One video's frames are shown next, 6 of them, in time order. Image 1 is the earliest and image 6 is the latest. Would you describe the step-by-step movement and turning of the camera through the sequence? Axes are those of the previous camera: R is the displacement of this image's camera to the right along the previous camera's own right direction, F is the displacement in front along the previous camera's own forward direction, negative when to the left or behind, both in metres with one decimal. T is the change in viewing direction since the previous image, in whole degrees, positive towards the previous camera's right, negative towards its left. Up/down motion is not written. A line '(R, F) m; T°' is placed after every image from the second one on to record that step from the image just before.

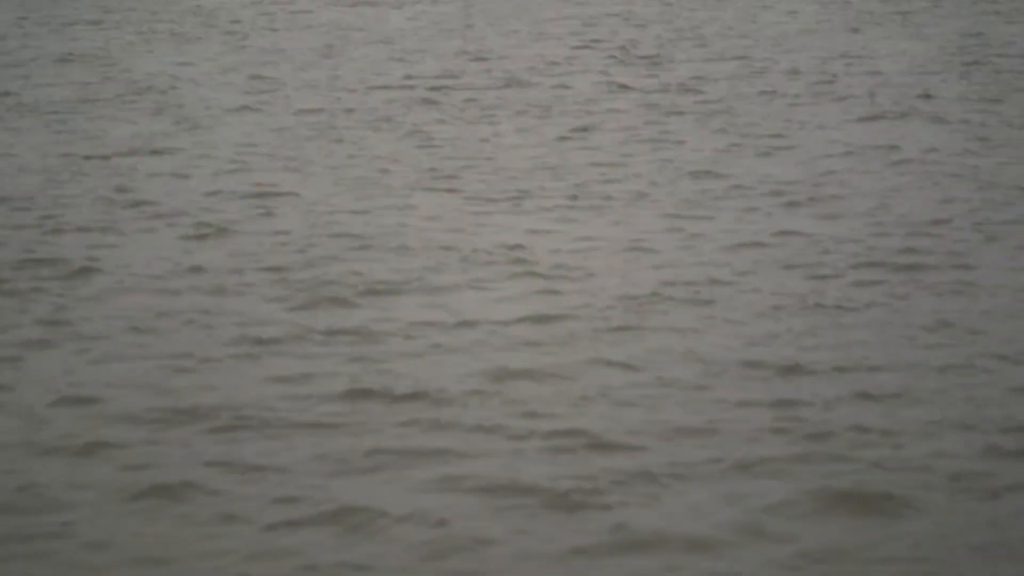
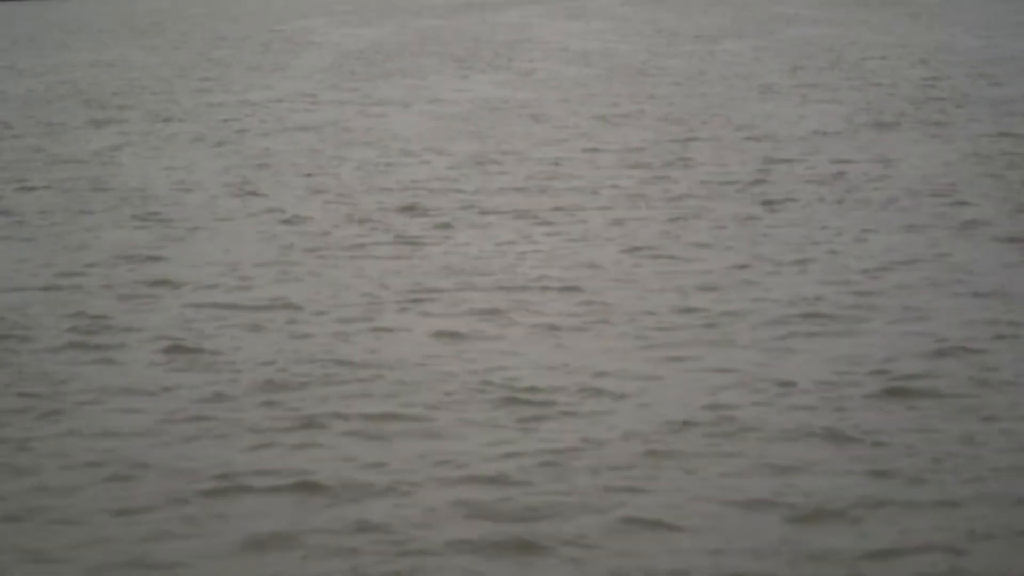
(0.0, +0.4) m; 0°
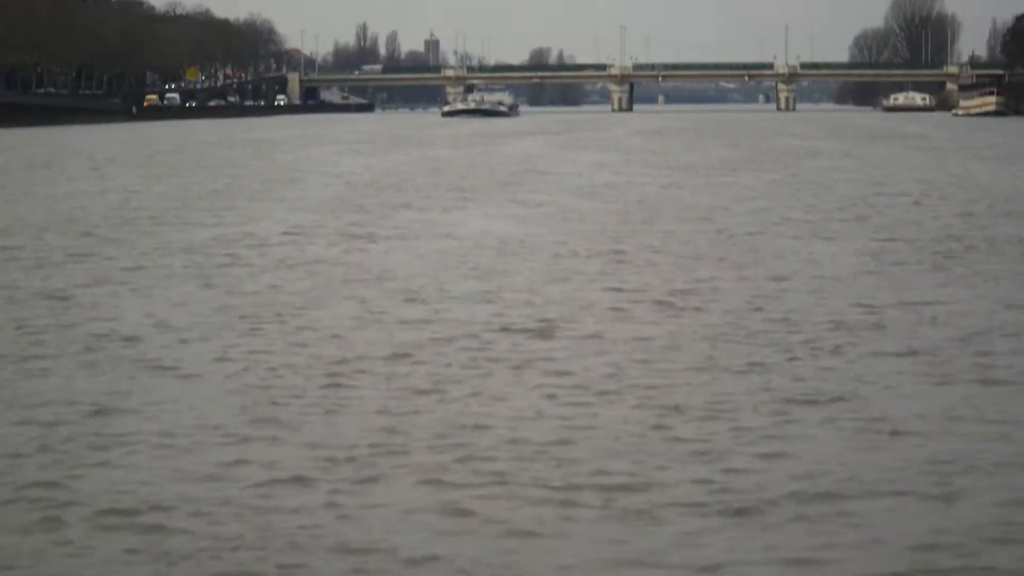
(0.0, +0.7) m; 0°
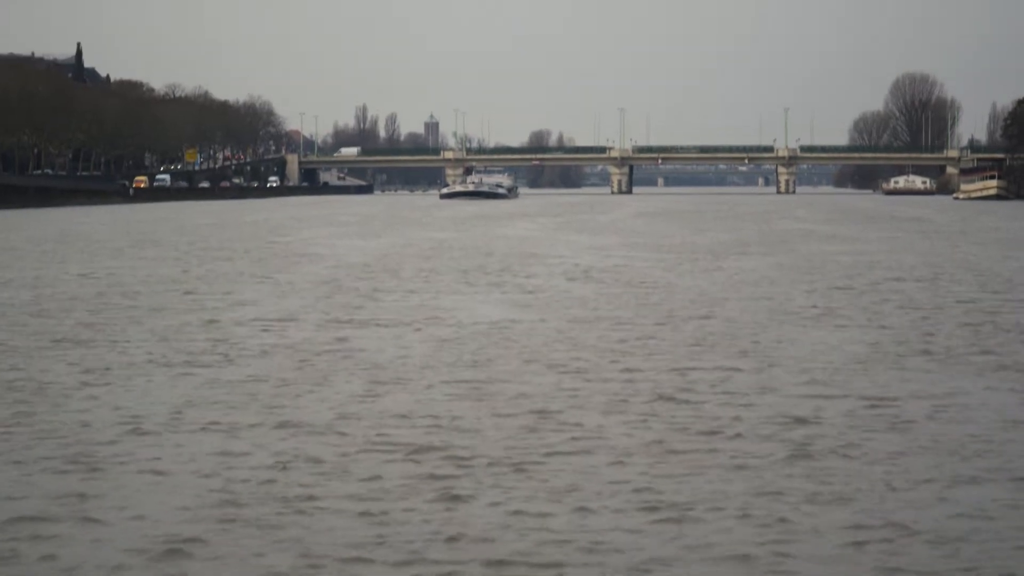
(0.0, +0.5) m; 0°
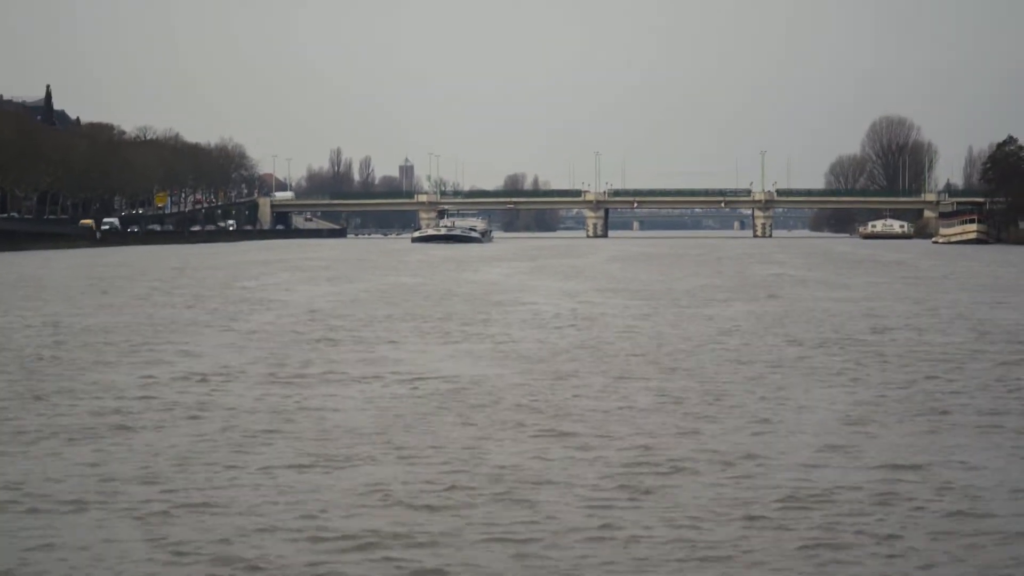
(0.0, +1.1) m; +1°
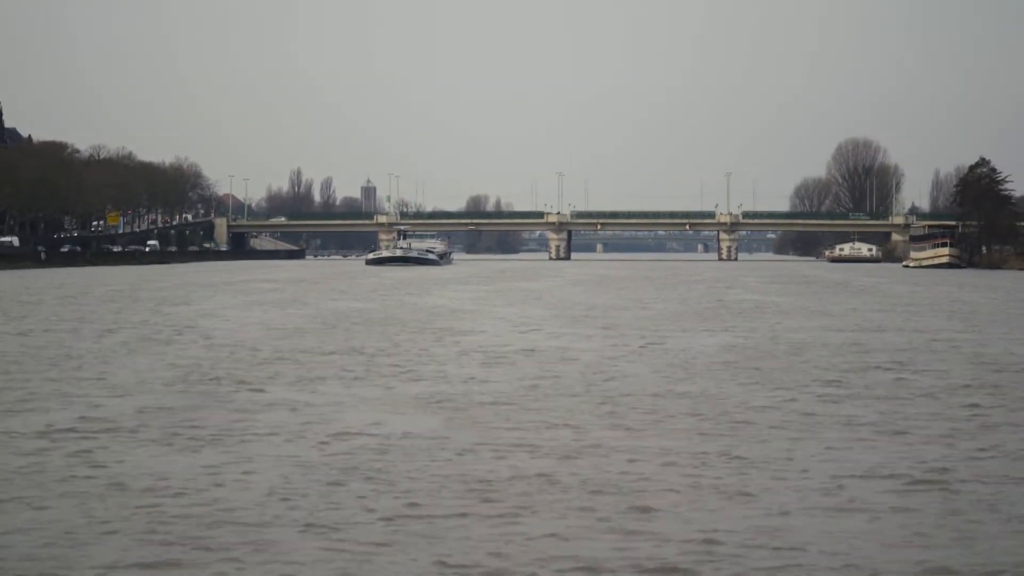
(+0.1, +2.1) m; +1°
